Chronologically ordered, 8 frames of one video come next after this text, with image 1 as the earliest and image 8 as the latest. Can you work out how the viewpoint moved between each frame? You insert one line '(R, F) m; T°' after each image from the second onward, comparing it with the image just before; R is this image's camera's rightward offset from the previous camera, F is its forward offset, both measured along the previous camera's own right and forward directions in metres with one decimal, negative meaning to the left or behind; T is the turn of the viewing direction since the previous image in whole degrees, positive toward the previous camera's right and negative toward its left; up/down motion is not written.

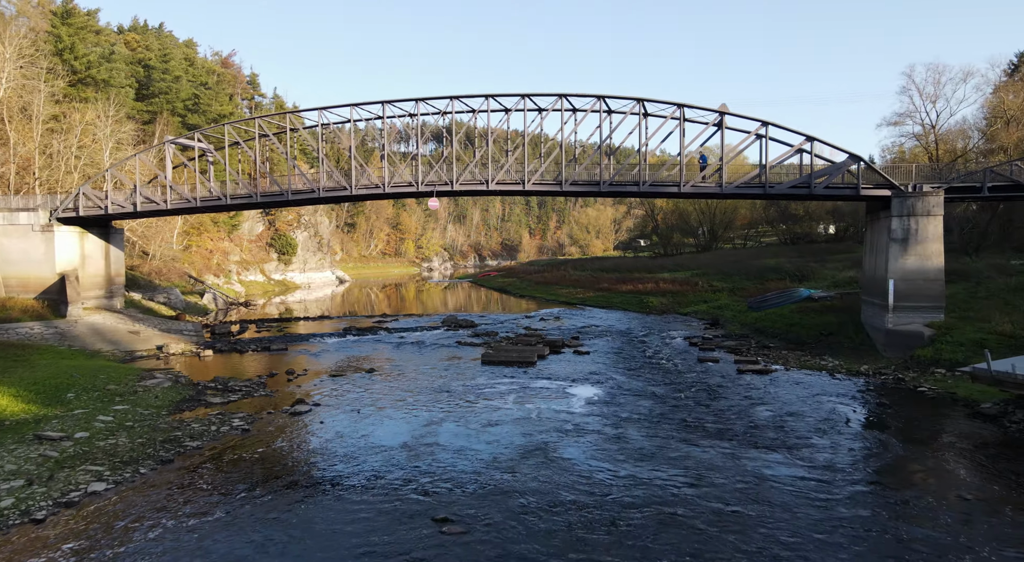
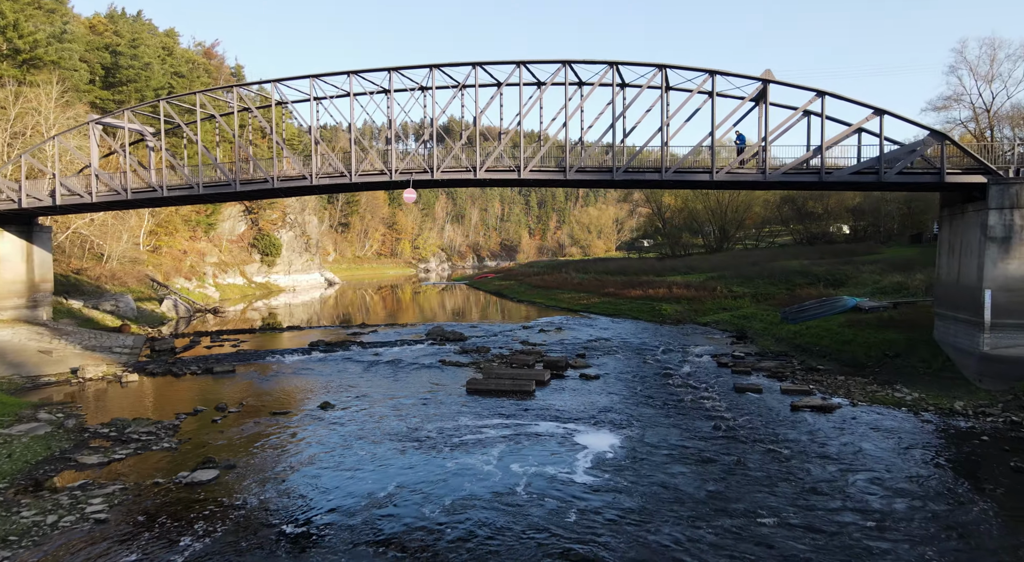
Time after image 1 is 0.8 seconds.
(+0.3, +5.4) m; 0°
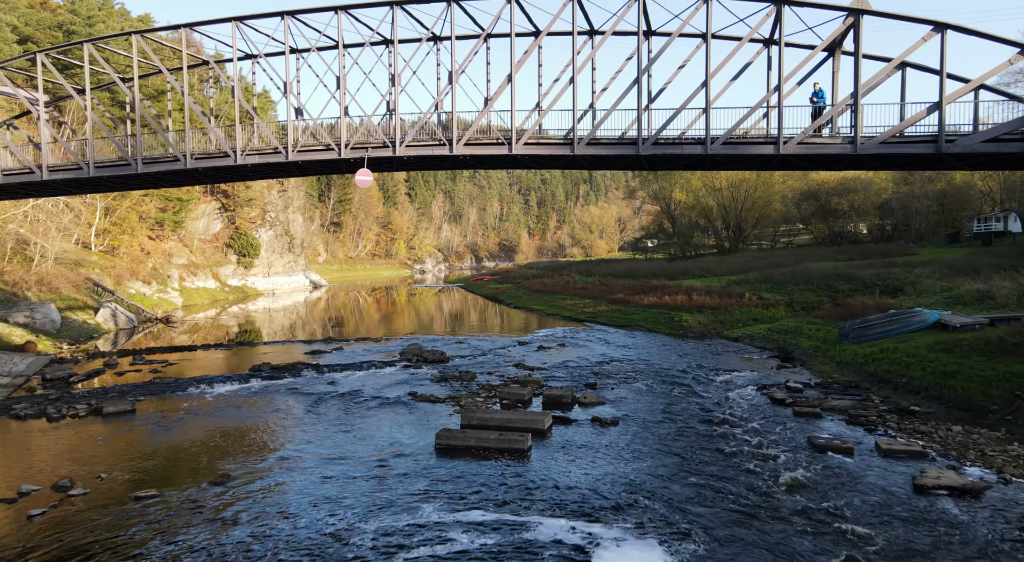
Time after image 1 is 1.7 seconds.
(+0.3, +6.5) m; 0°
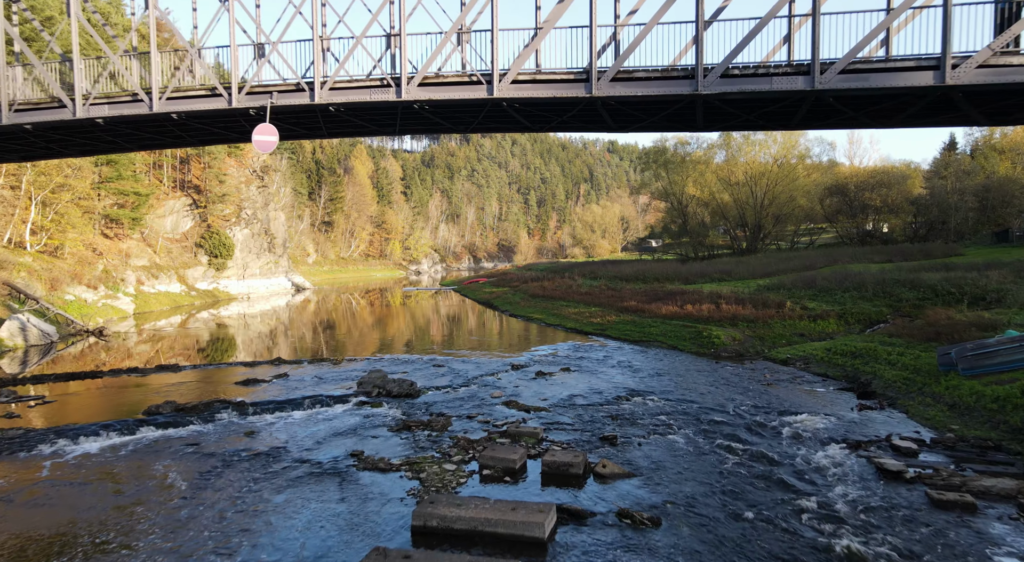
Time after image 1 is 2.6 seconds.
(+0.4, +6.8) m; 0°
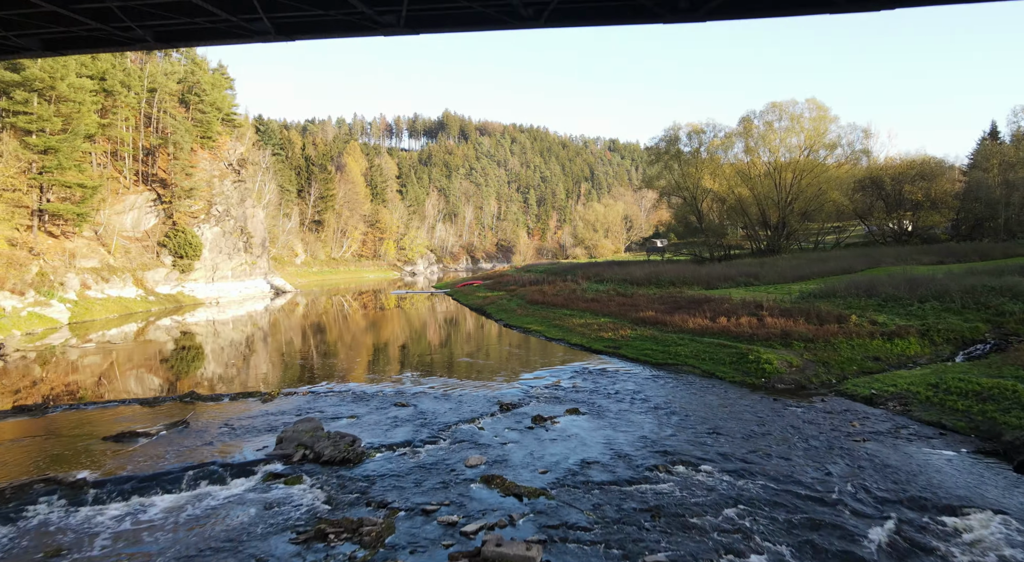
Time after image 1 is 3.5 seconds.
(+0.4, +7.0) m; 0°
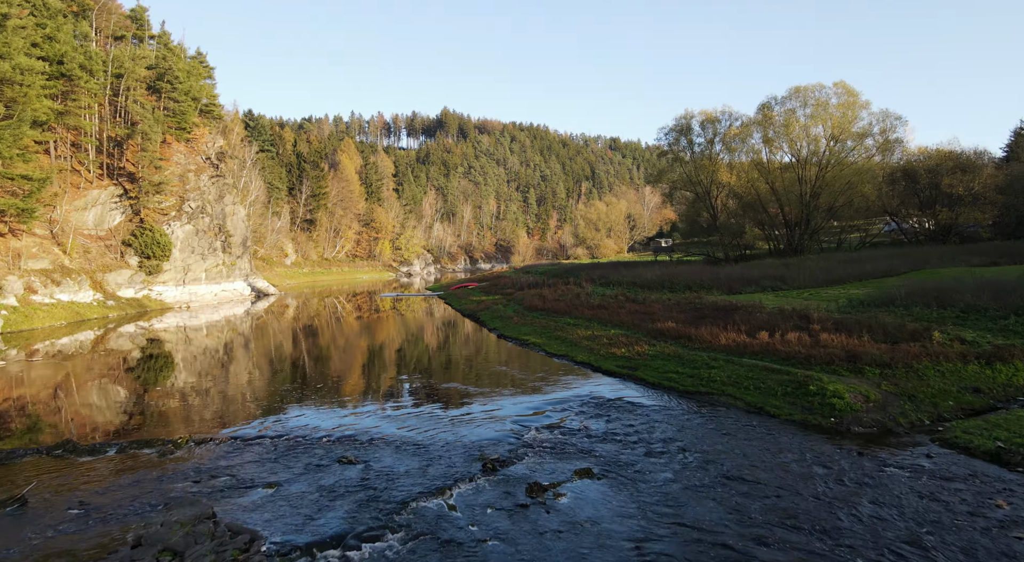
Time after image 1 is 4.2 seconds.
(+0.3, +5.5) m; 0°
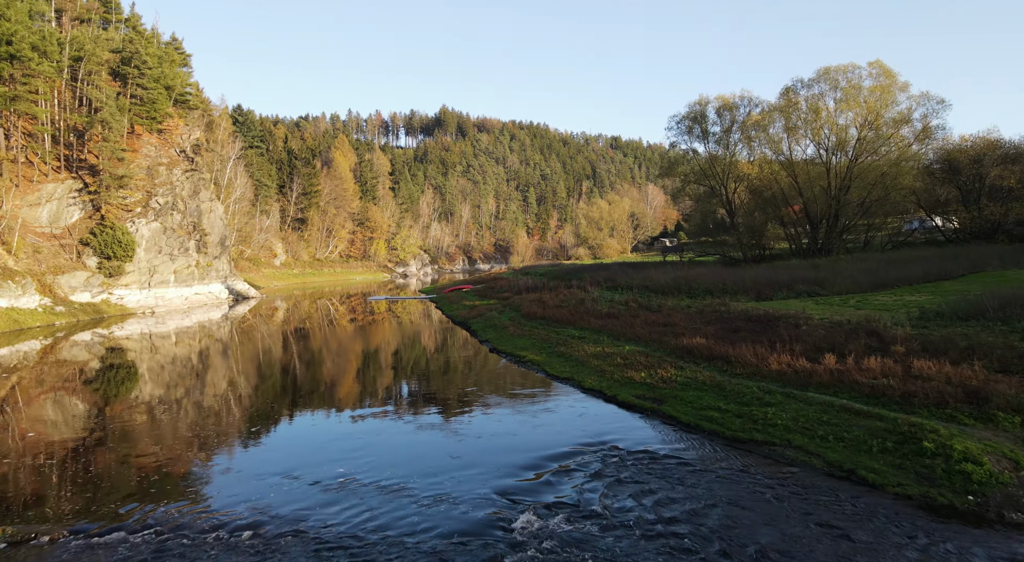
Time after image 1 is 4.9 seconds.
(+0.3, +5.6) m; 0°
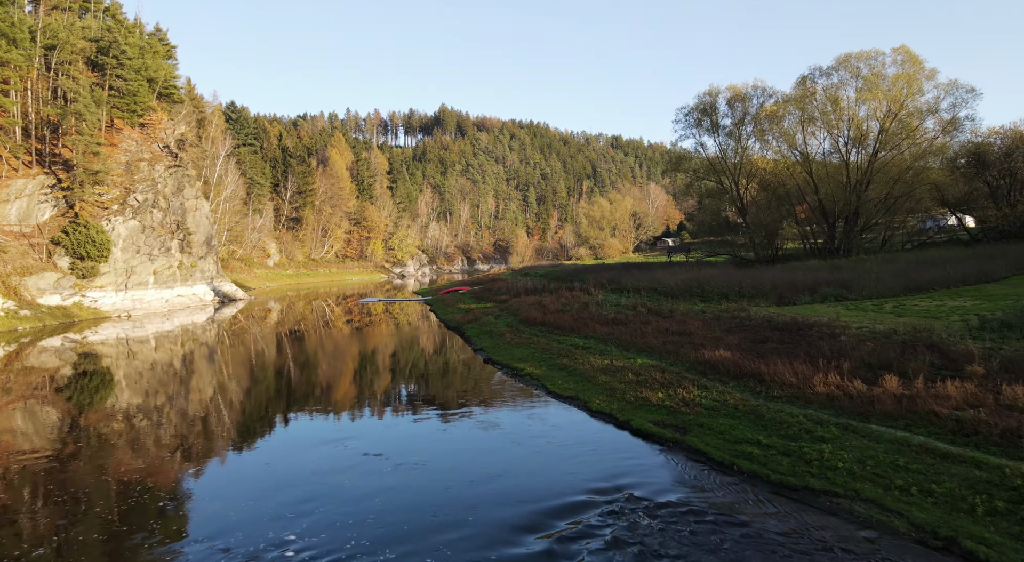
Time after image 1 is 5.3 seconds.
(+0.2, +3.3) m; 0°
